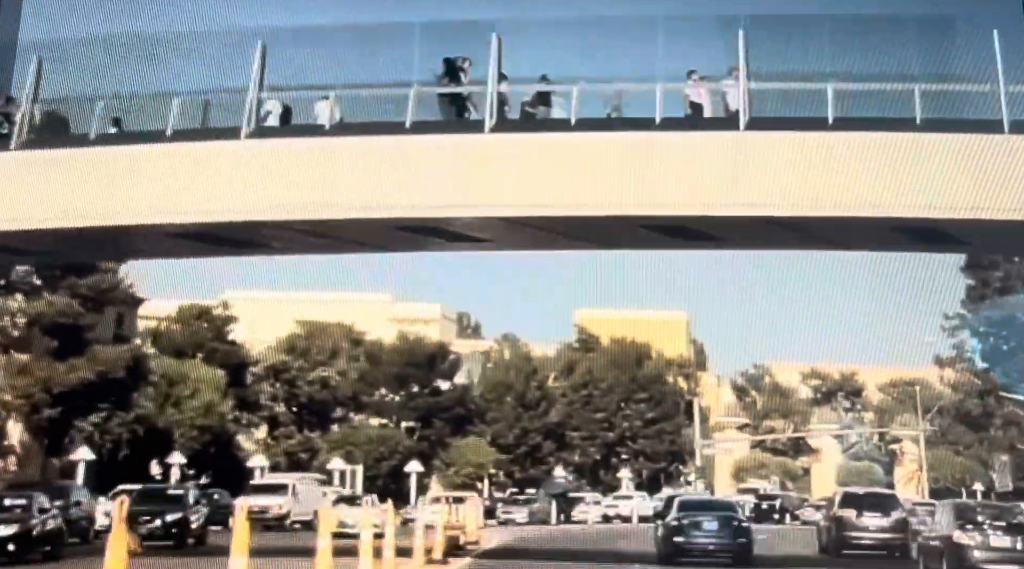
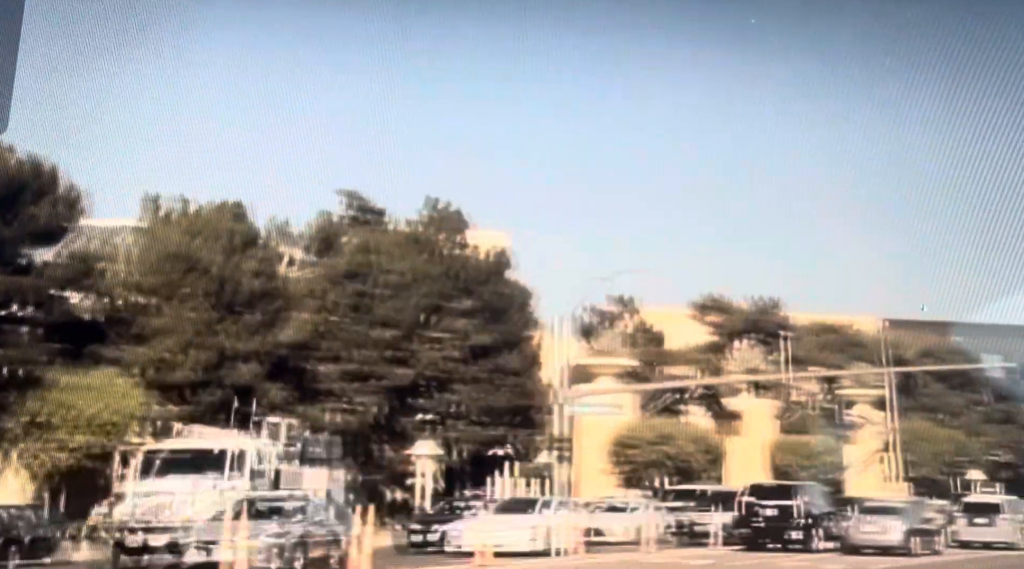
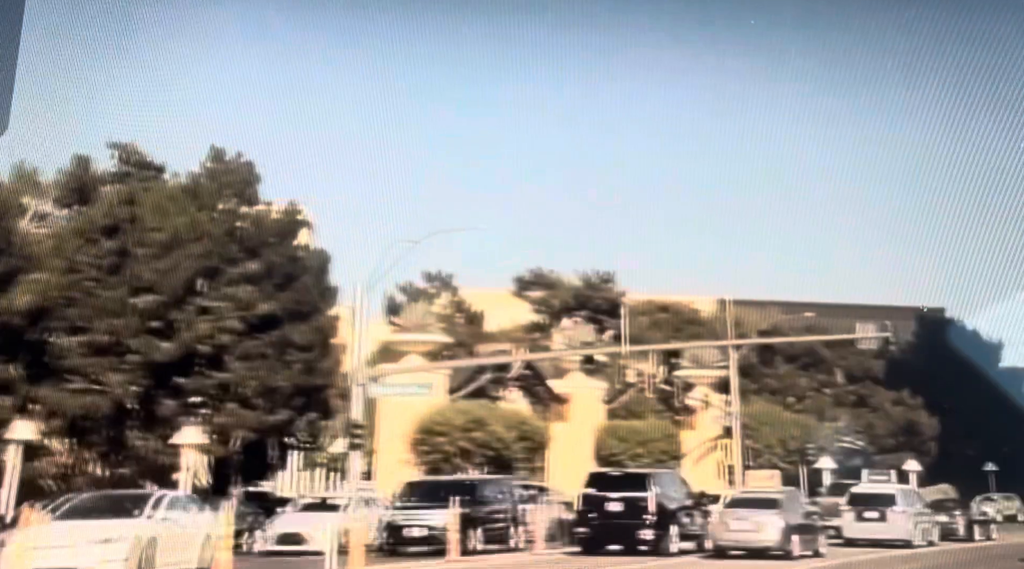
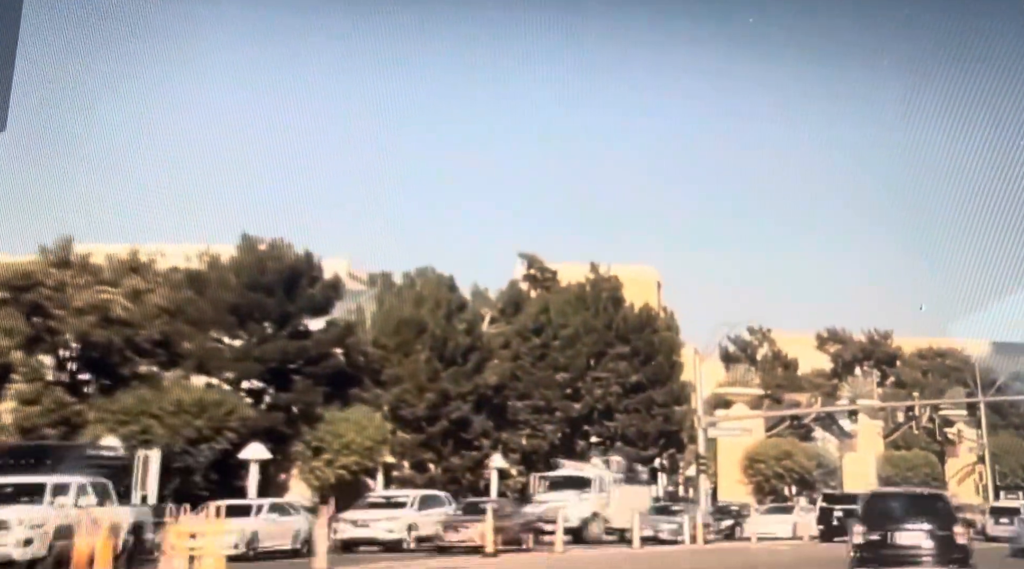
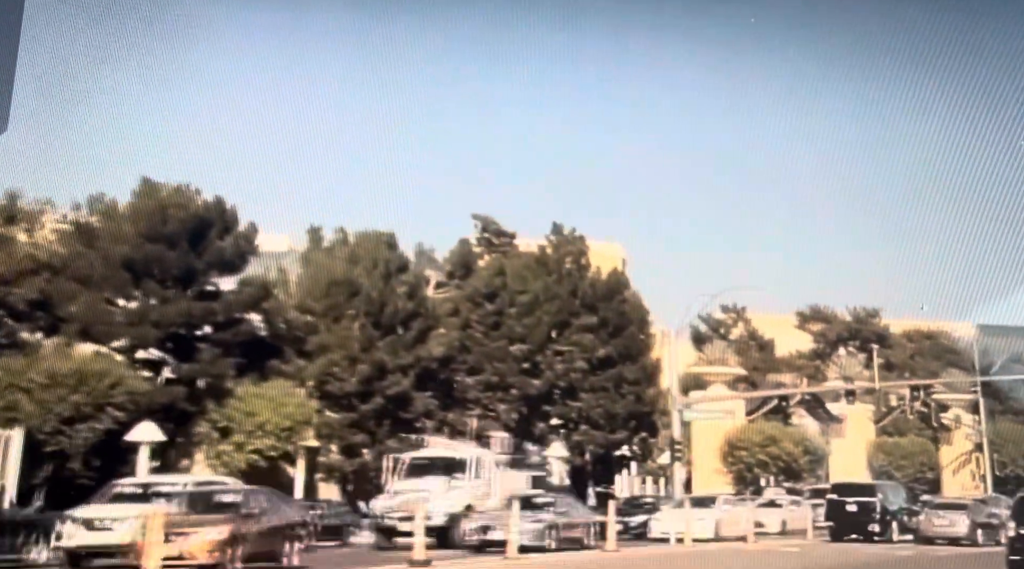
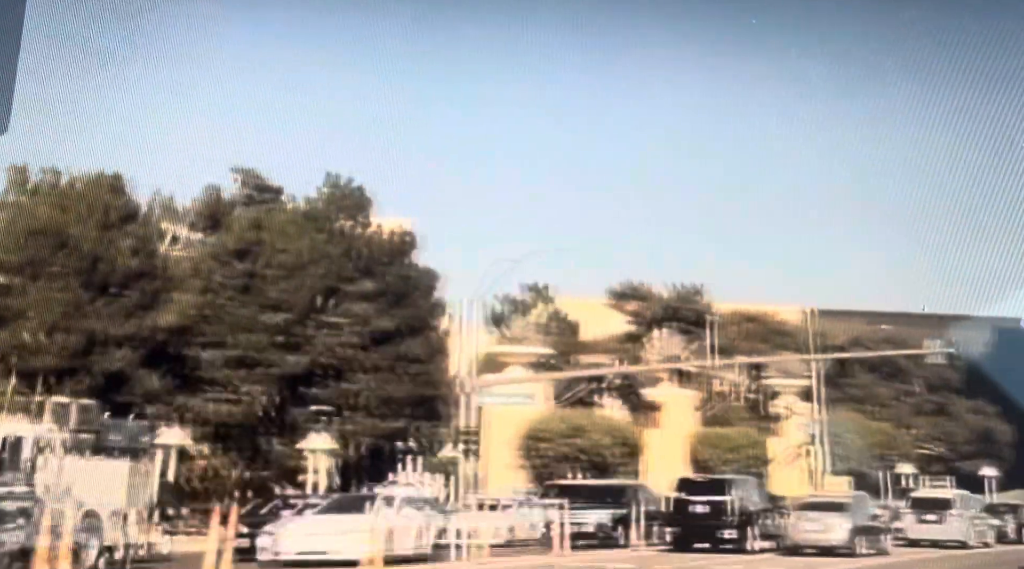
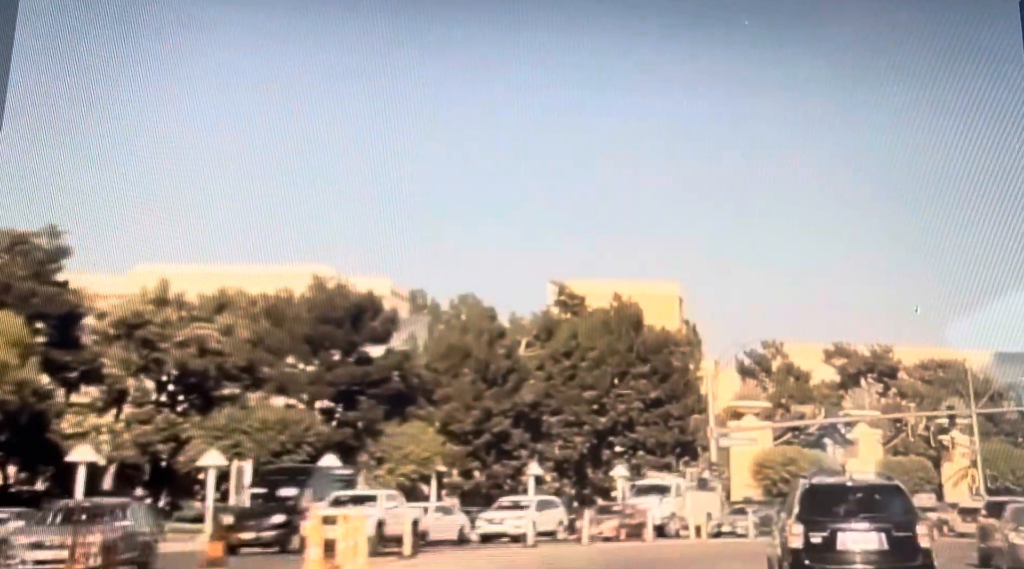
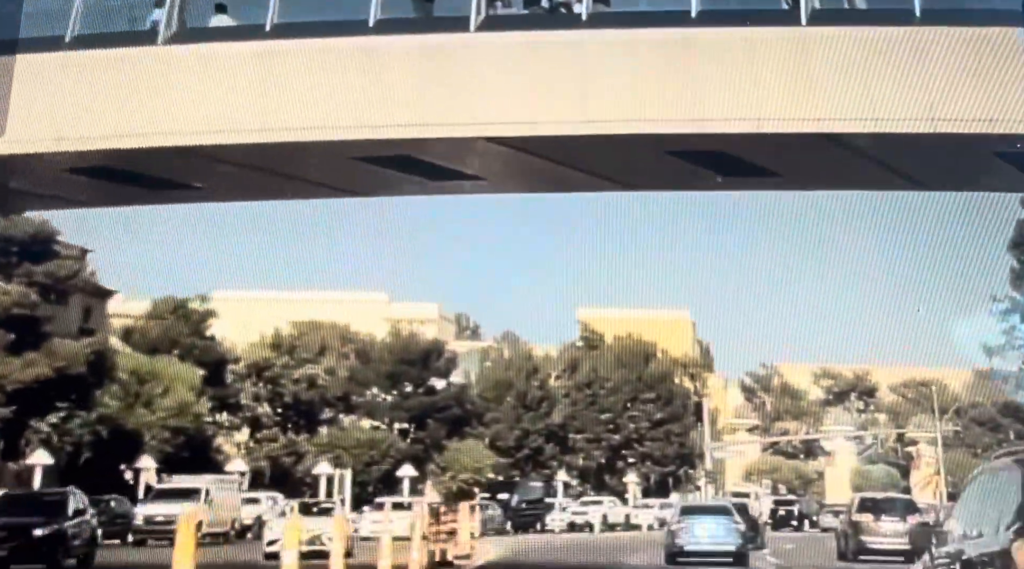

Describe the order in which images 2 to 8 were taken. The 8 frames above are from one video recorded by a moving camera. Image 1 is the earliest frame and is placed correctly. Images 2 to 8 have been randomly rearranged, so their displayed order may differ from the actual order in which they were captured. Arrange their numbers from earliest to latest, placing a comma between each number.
8, 7, 4, 5, 2, 6, 3
